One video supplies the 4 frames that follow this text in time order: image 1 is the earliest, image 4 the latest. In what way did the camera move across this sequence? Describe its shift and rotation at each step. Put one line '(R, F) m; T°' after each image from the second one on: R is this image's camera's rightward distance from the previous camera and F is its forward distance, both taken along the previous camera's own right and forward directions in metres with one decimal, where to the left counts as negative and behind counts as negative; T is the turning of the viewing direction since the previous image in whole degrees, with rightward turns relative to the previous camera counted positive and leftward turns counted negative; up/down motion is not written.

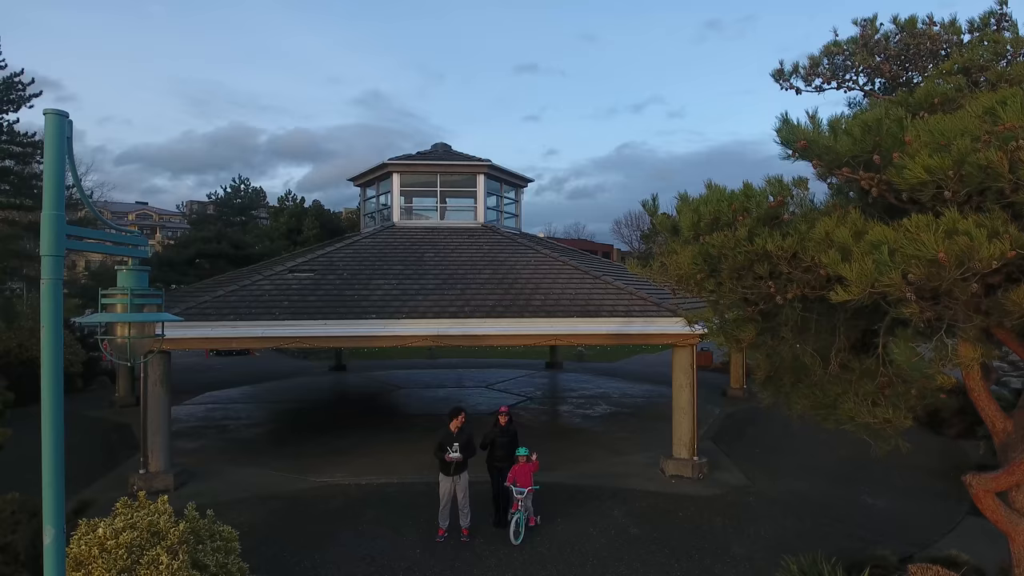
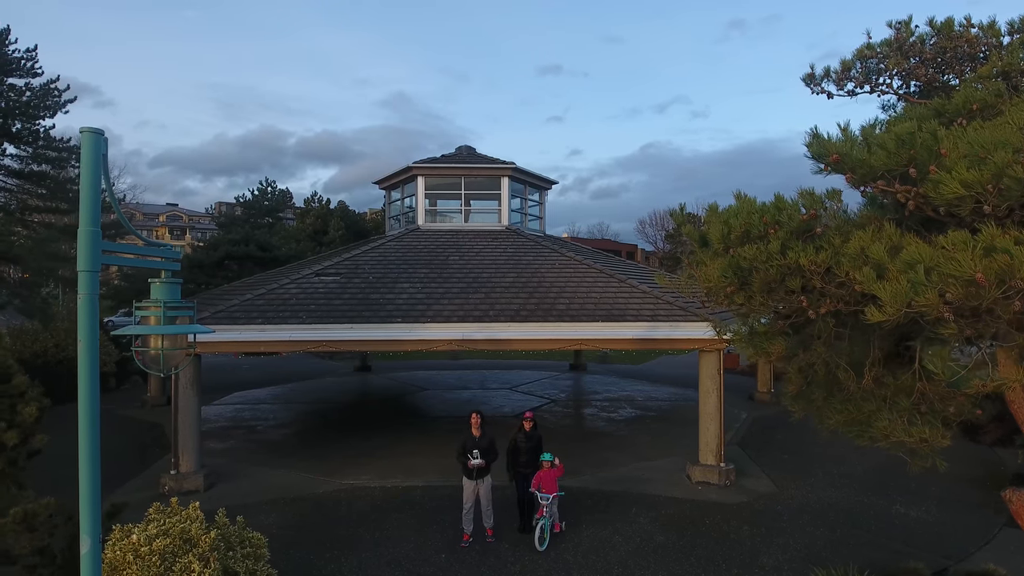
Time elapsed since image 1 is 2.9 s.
(0.0, 0.0) m; -2°
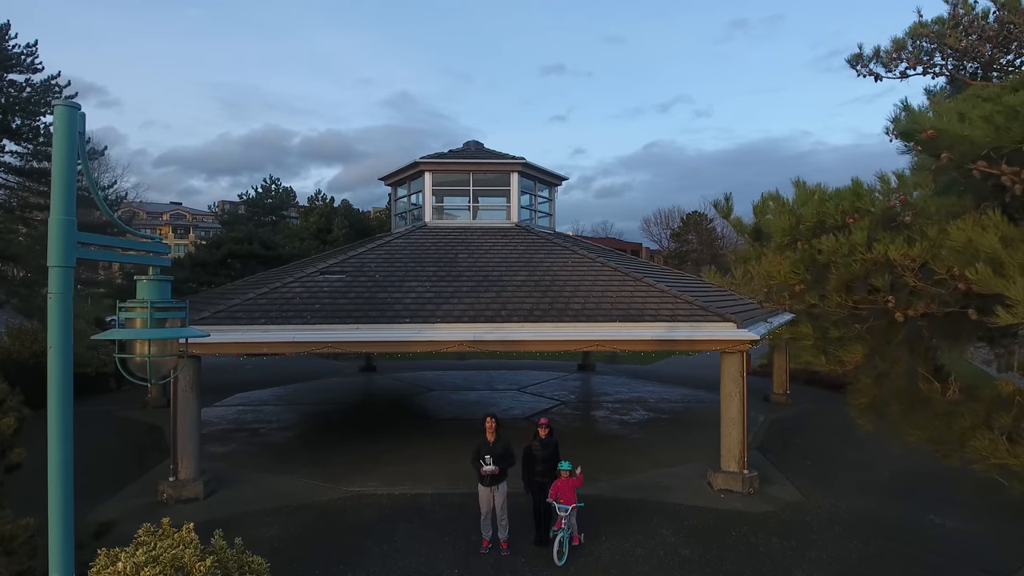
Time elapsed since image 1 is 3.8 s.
(-0.1, +0.4) m; 0°
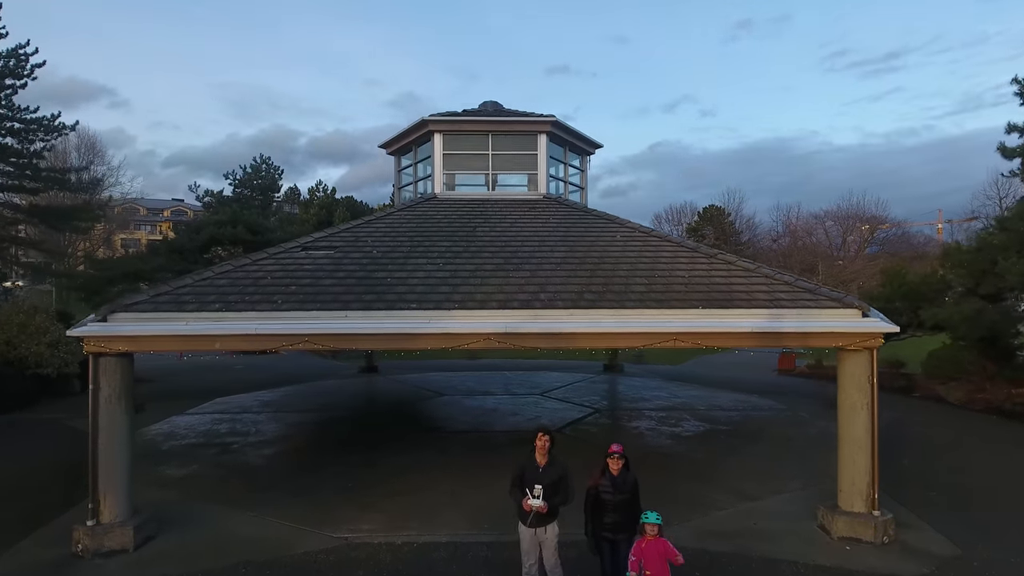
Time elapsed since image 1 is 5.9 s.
(-0.4, +2.3) m; 0°
